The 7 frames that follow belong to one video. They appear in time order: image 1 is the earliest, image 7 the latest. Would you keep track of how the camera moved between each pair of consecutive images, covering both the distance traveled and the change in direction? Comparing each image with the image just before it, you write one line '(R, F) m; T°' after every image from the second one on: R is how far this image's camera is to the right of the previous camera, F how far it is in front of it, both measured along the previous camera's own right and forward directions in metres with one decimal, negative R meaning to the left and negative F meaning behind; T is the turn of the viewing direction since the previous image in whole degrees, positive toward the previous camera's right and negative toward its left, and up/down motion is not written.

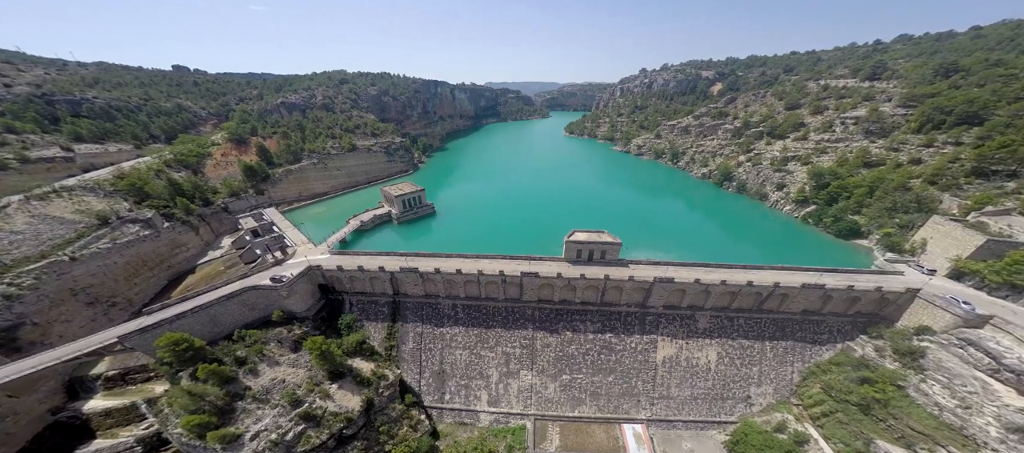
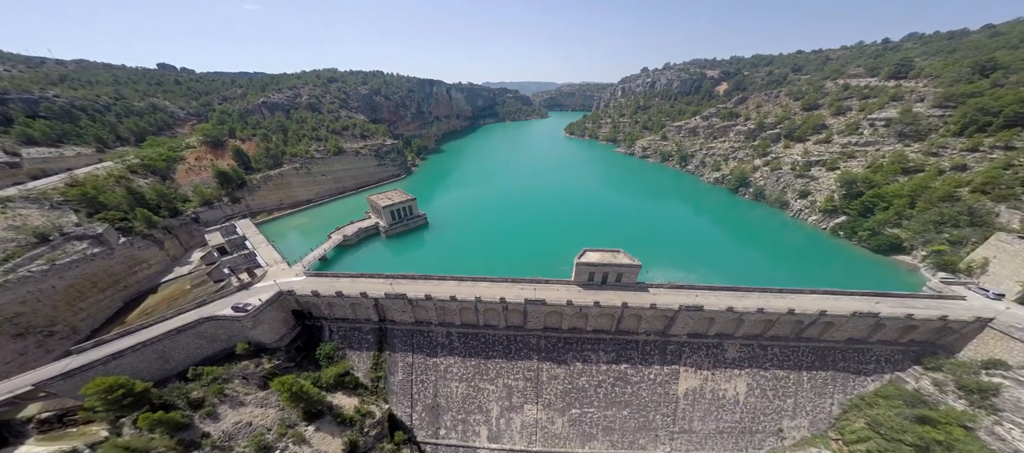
(-0.5, +3.5) m; +1°
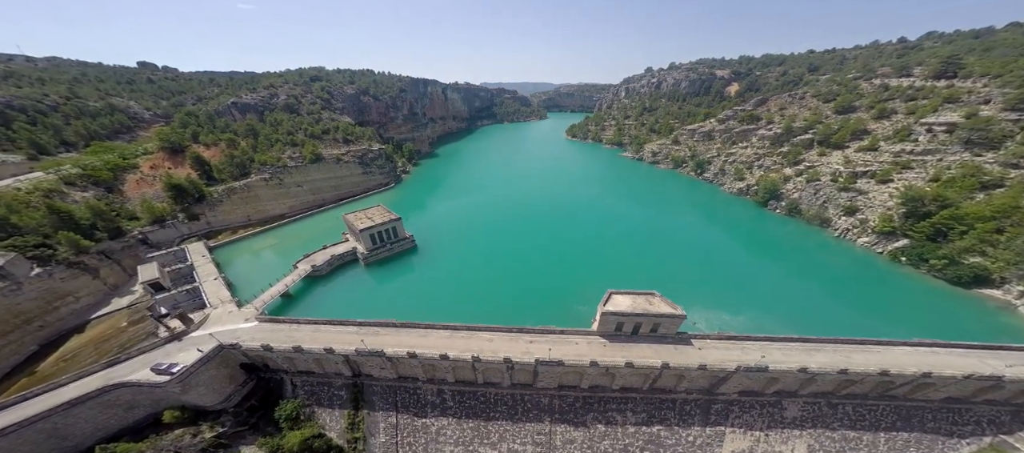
(-0.7, +5.1) m; +1°
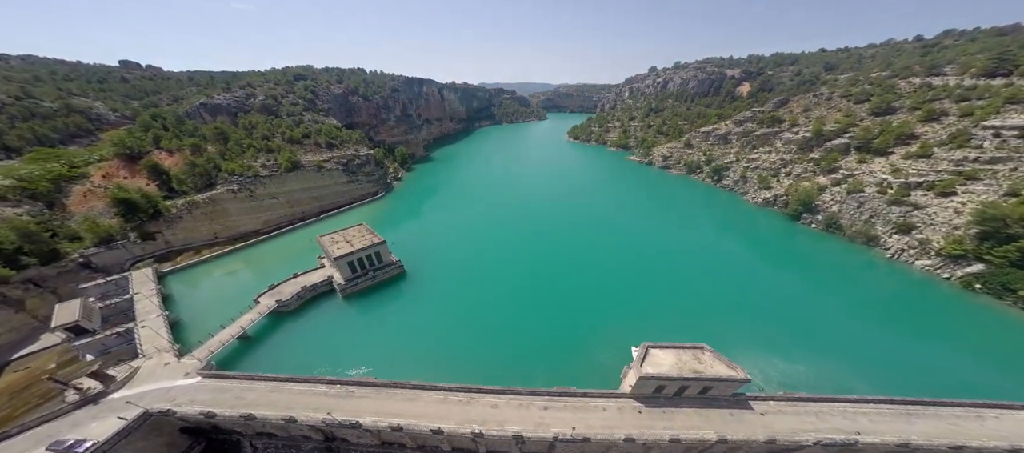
(-0.7, +4.4) m; 0°
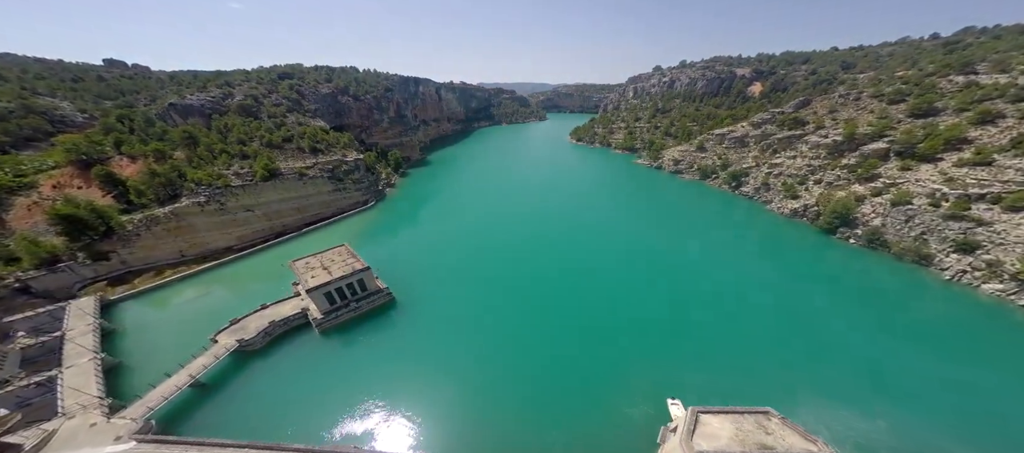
(-0.6, +3.6) m; 0°
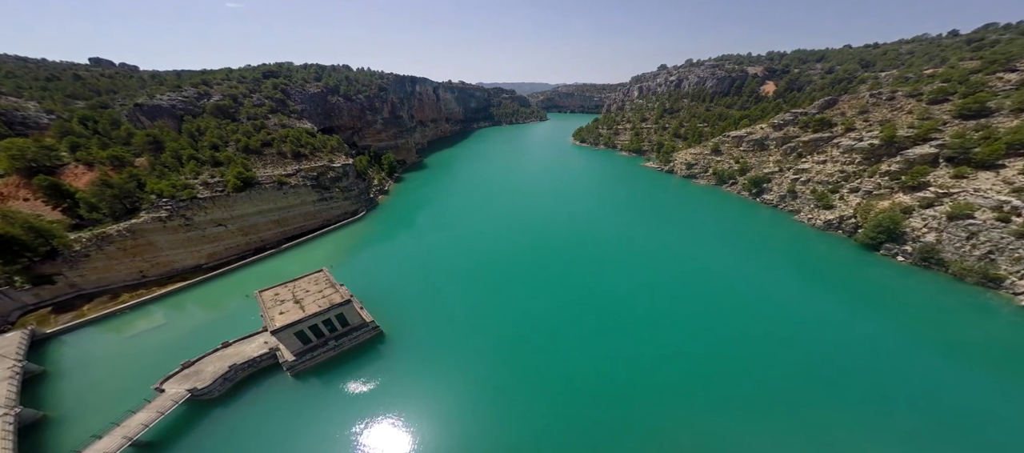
(-0.6, +3.5) m; 0°
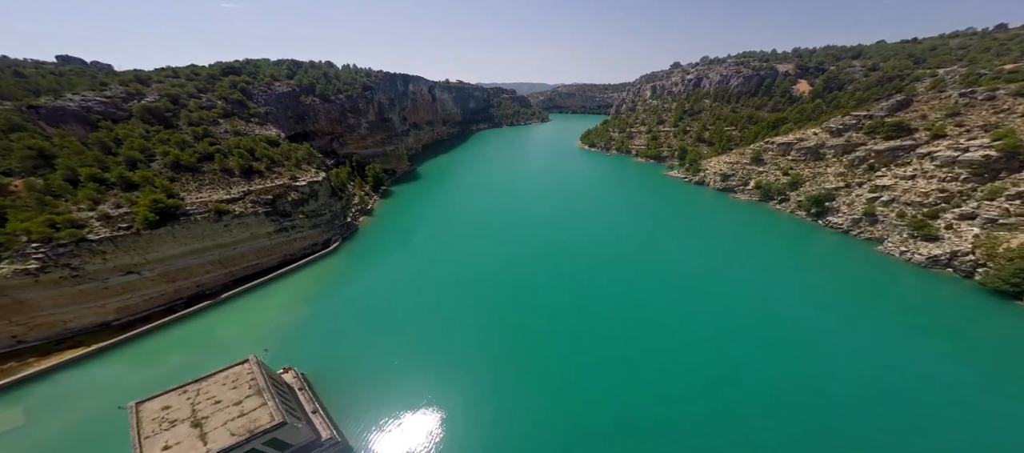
(-1.5, +7.4) m; 0°
